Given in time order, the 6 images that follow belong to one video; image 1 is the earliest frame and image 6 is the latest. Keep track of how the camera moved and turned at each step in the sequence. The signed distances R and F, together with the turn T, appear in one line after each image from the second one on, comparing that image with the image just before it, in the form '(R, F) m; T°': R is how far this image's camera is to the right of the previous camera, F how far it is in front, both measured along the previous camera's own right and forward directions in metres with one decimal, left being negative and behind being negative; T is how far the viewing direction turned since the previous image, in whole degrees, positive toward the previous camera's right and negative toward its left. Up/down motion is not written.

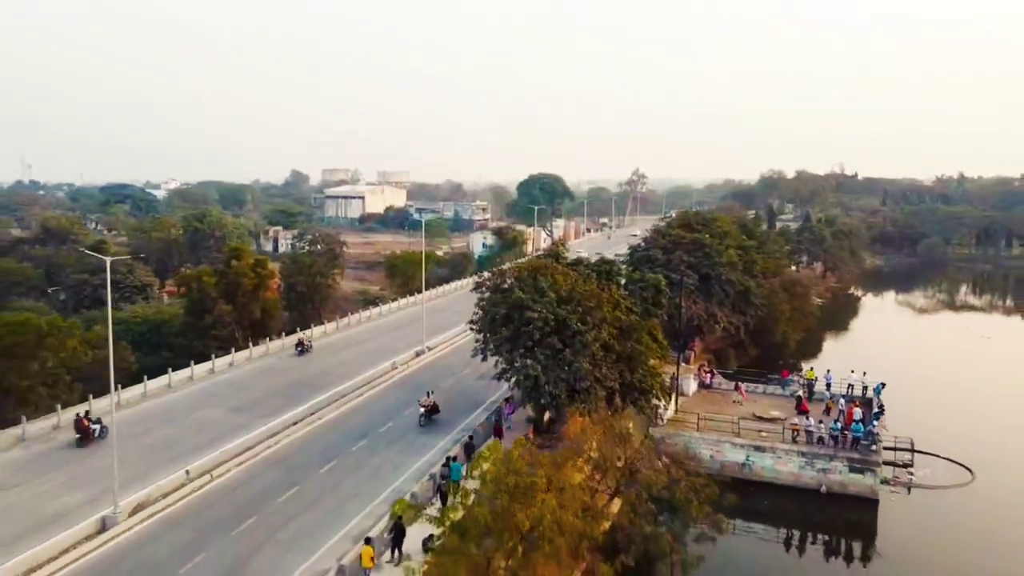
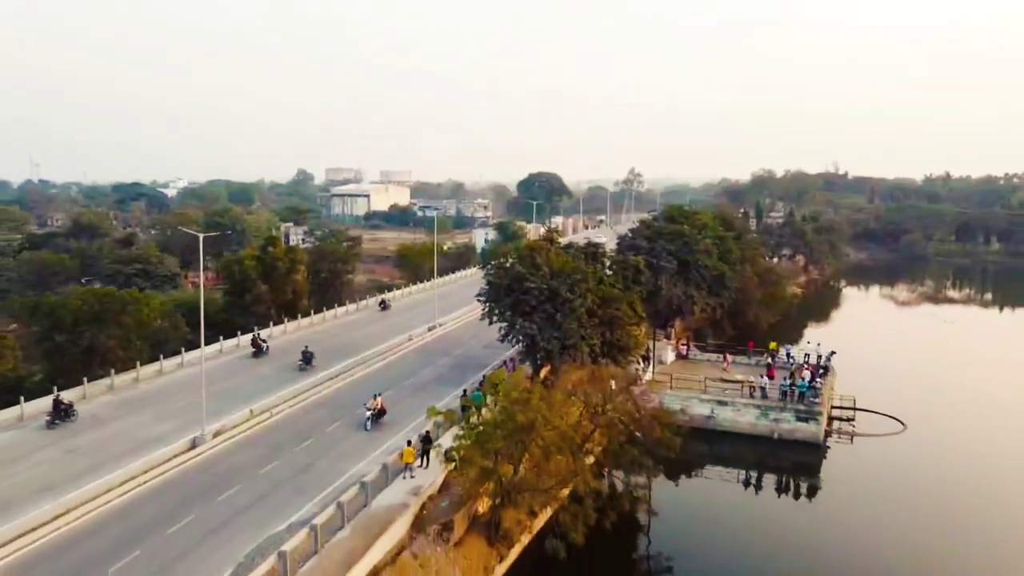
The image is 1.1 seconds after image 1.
(0.0, -5.0) m; 0°
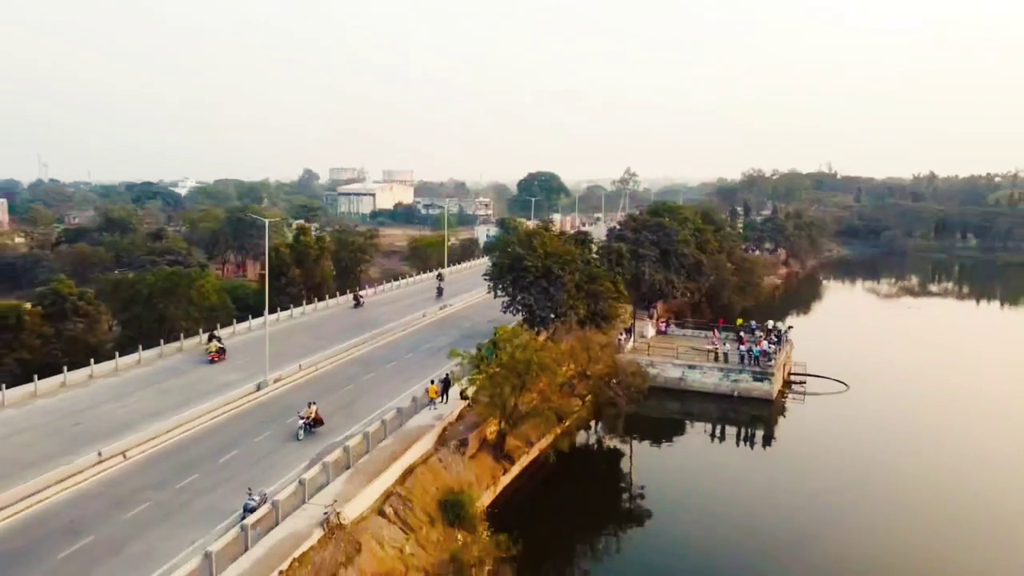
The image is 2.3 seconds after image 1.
(0.0, -5.8) m; 0°
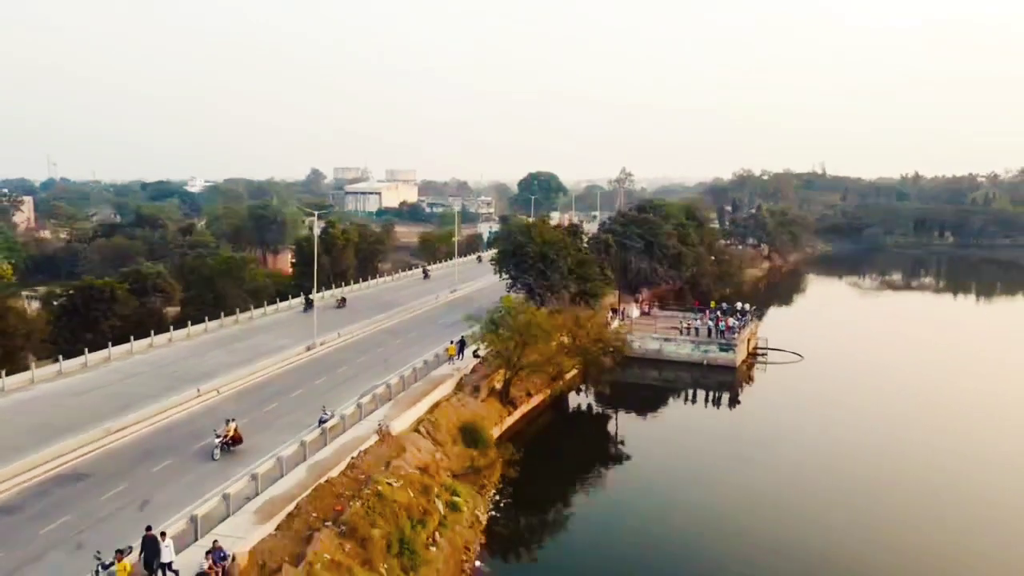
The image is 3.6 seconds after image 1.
(-0.1, -6.4) m; 0°
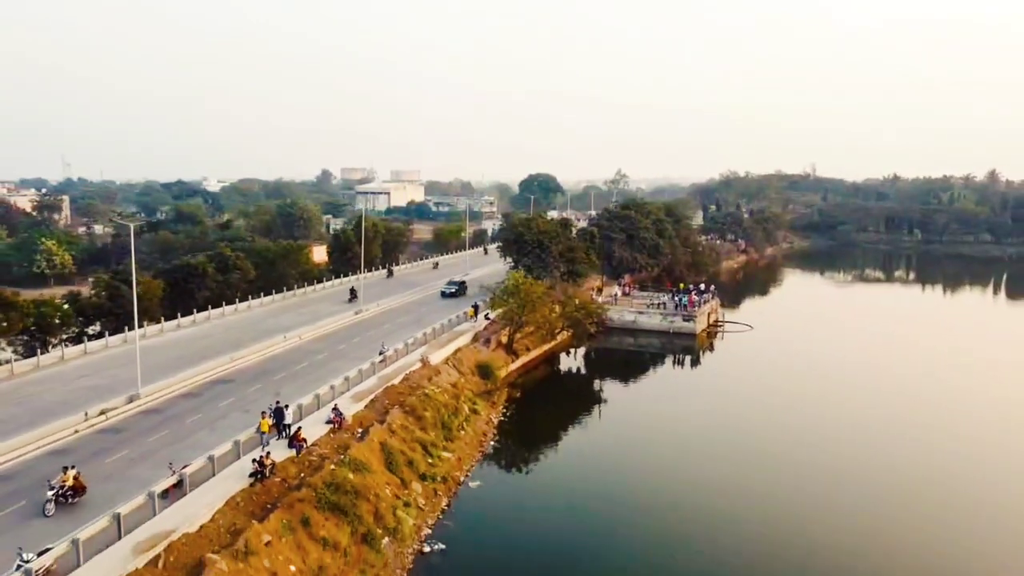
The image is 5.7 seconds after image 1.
(-0.1, -10.1) m; 0°
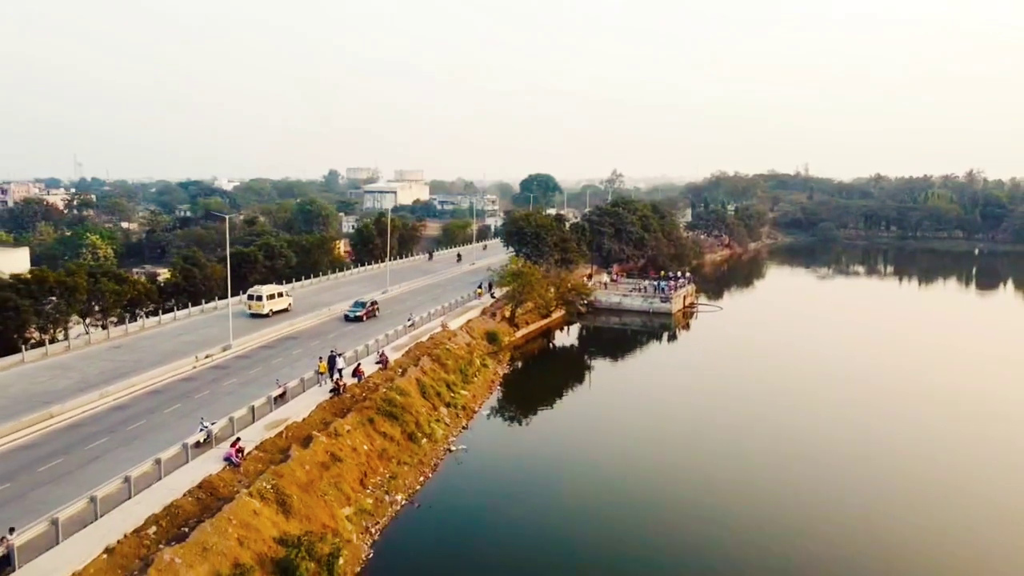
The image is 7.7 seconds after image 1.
(-0.1, -8.6) m; 0°
